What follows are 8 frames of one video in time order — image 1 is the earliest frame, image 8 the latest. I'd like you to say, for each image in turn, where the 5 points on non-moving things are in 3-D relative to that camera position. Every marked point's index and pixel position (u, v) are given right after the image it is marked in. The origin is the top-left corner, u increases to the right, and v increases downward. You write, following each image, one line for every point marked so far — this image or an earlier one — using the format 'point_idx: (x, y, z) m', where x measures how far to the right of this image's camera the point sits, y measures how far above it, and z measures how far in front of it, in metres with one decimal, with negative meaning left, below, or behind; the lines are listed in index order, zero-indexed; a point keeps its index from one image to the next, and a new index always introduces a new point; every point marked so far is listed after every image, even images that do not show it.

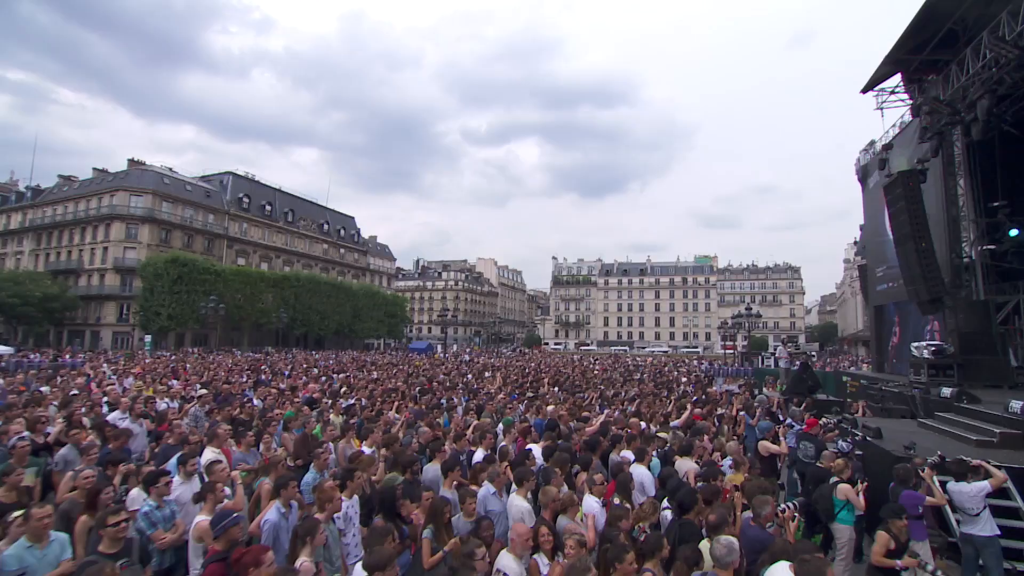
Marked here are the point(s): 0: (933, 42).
0: (+12.3, +7.1, +15.4) m
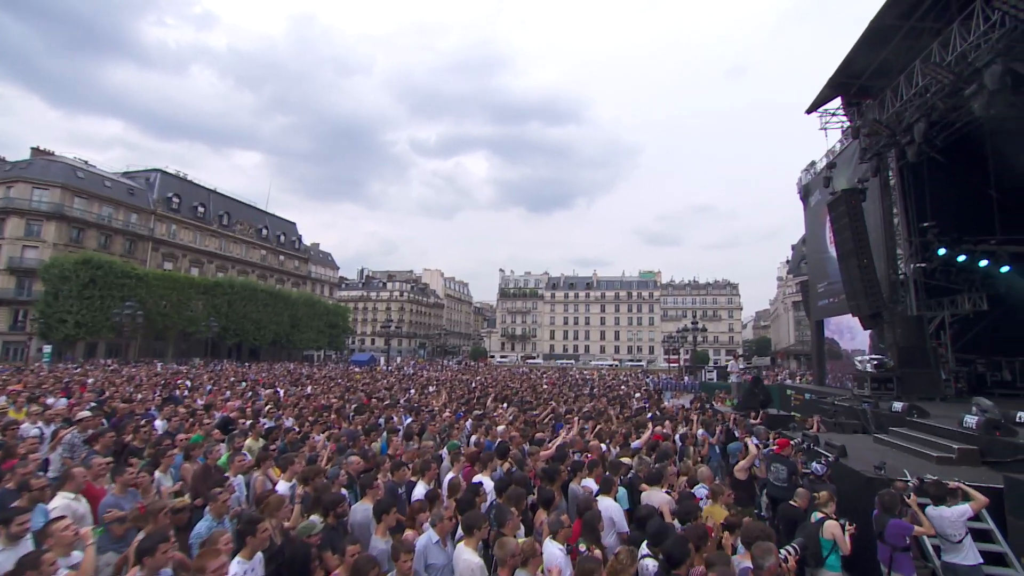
0: (+10.9, +6.6, +15.9) m
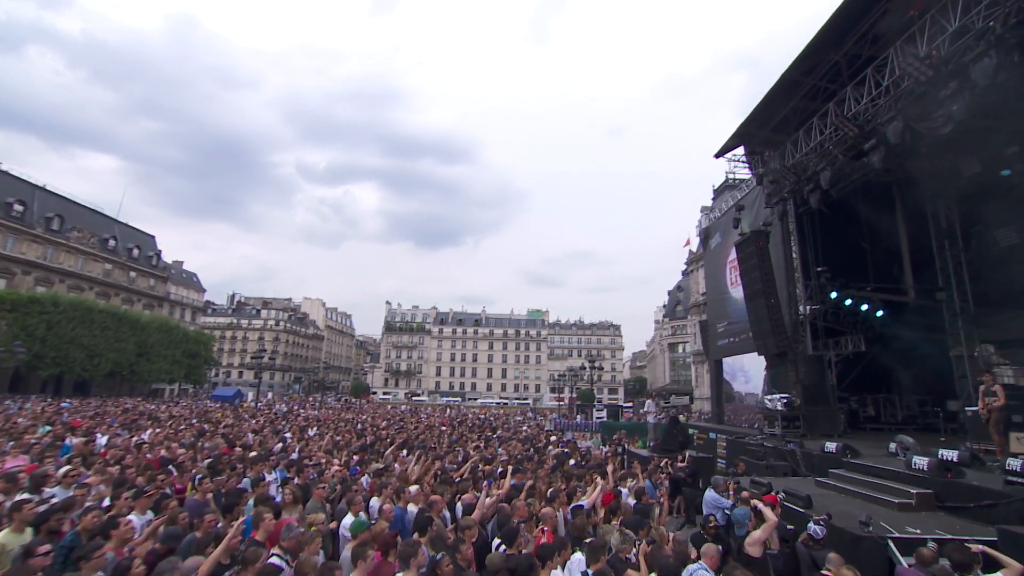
0: (+8.4, +5.3, +16.7) m
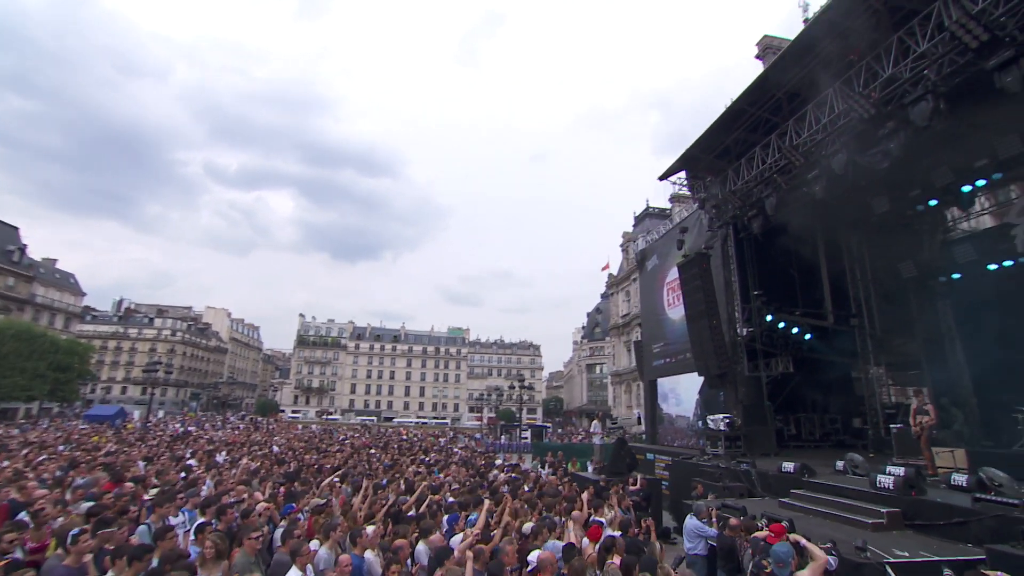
0: (+6.8, +4.6, +17.3) m
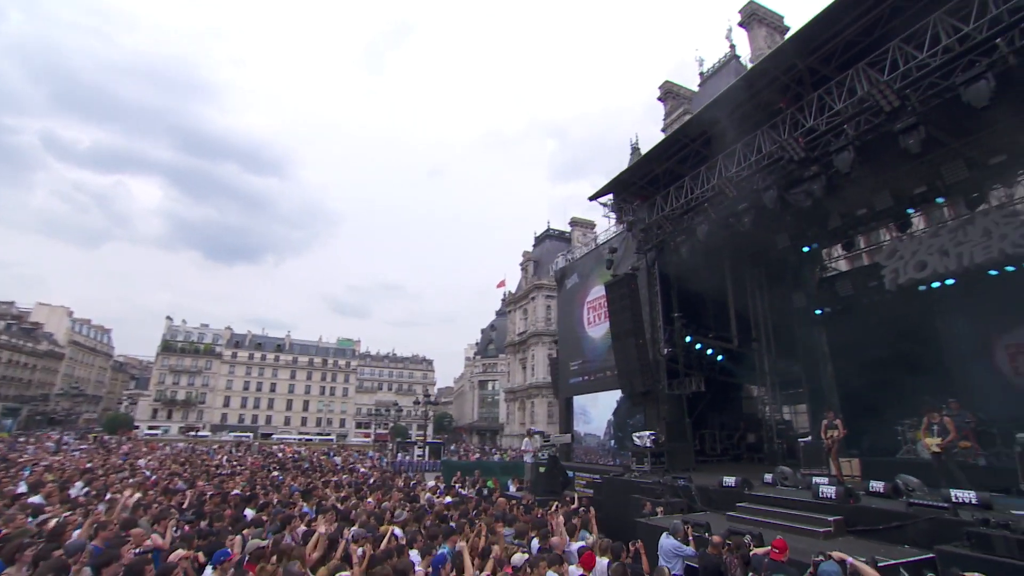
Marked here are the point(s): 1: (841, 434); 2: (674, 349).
0: (+4.7, +3.9, +18.2) m
1: (+7.3, -3.3, +11.5) m
2: (+5.4, -2.1, +17.5) m
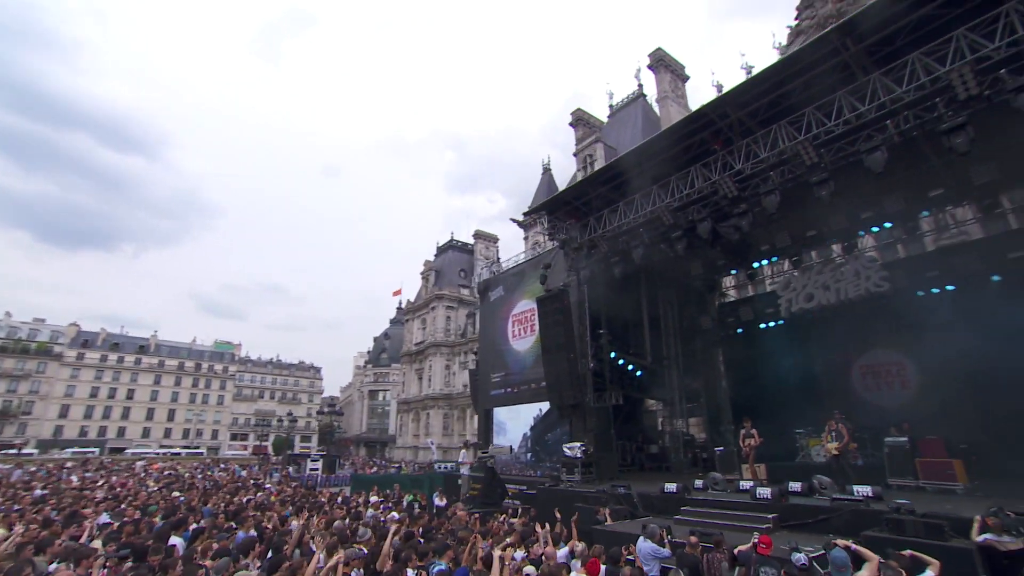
0: (+2.5, +3.3, +19.2) m
1: (+6.1, -3.9, +12.9) m
2: (+3.1, -2.7, +18.5) m
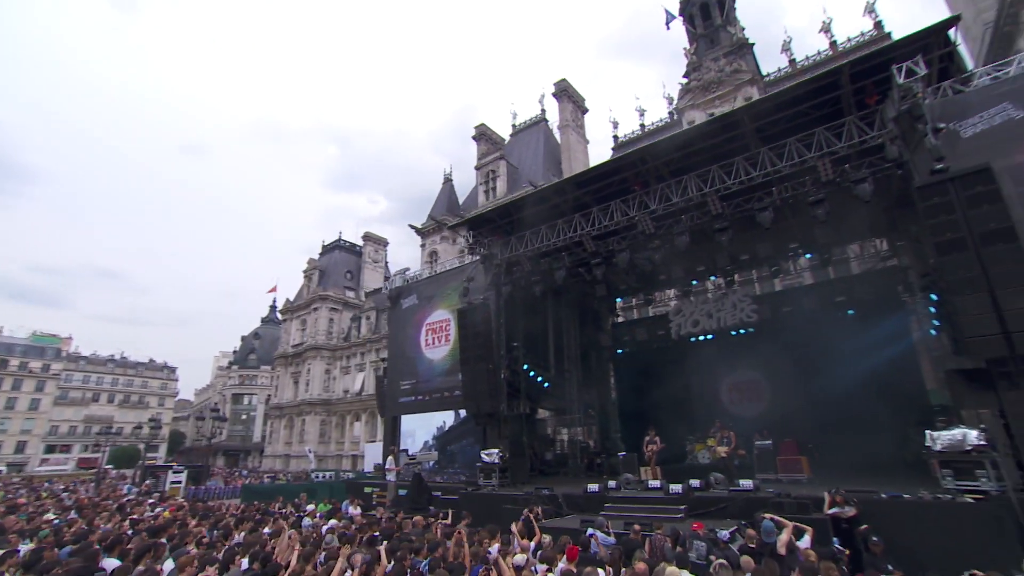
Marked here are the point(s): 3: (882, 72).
0: (-0.3, +2.7, +20.4) m
1: (+4.2, -4.6, +14.9) m
2: (+0.1, -3.3, +19.7) m
3: (+9.0, +5.2, +12.5) m
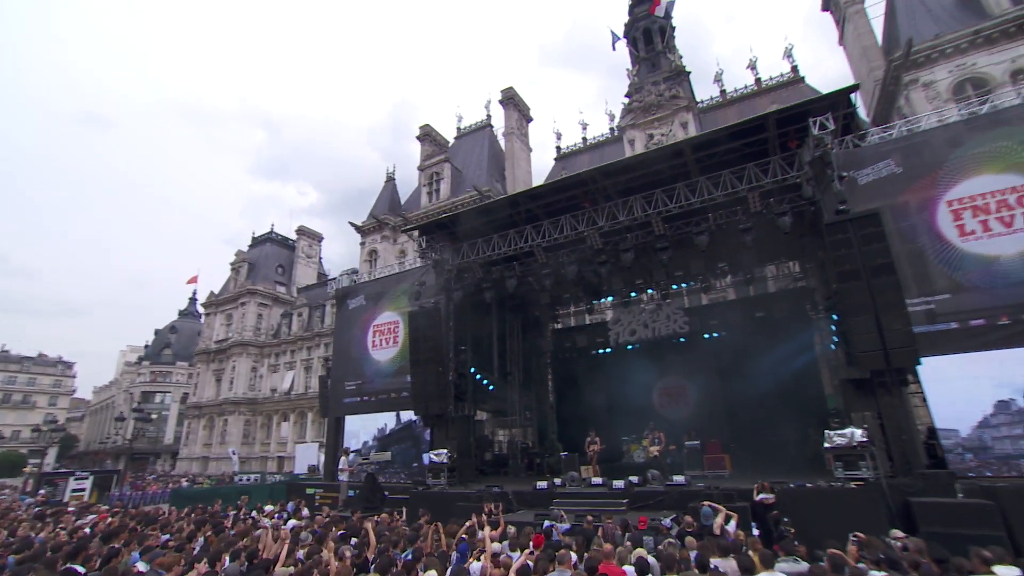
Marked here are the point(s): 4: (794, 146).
0: (-2.2, +2.5, +21.0) m
1: (+2.7, -5.0, +16.2) m
2: (-2.0, -3.5, +20.4) m
3: (+8.1, +4.7, +14.4) m
4: (+8.2, +4.1, +15.2) m
